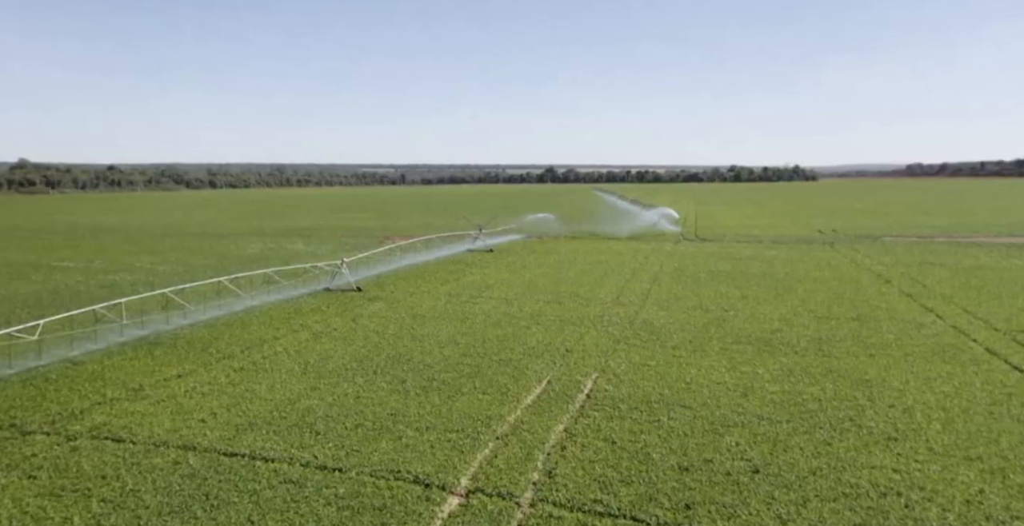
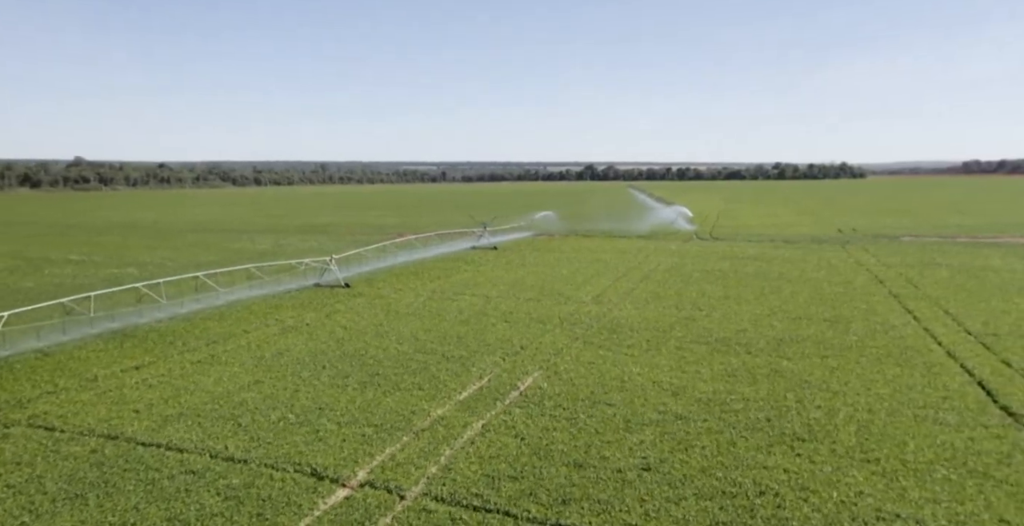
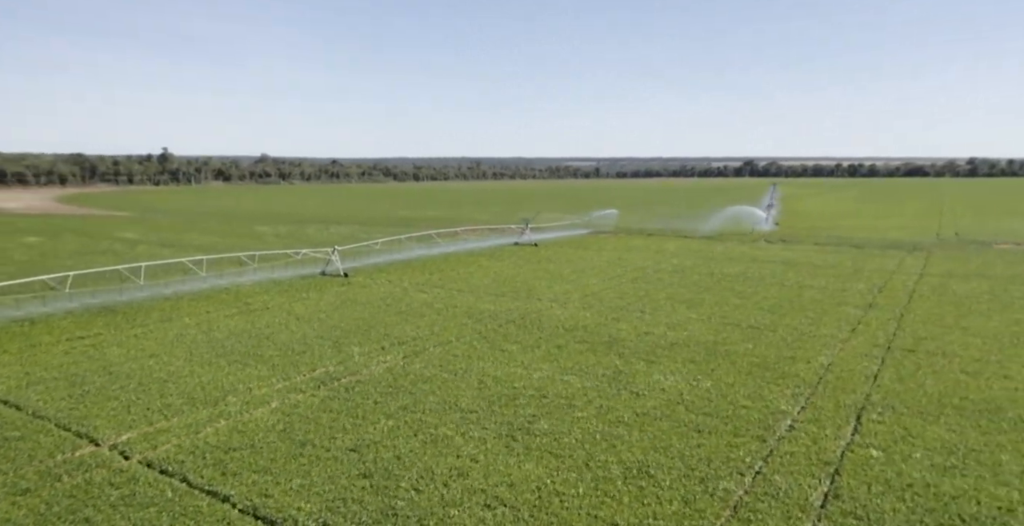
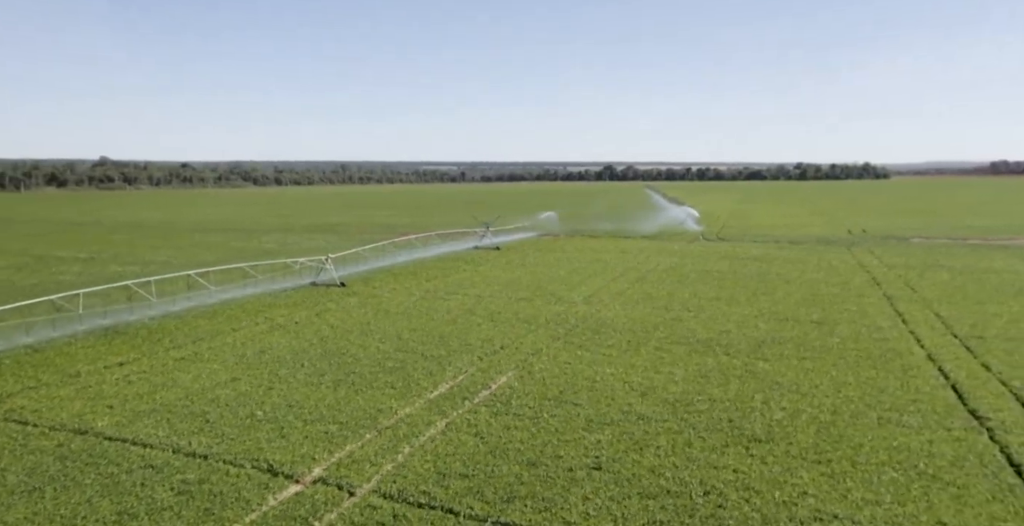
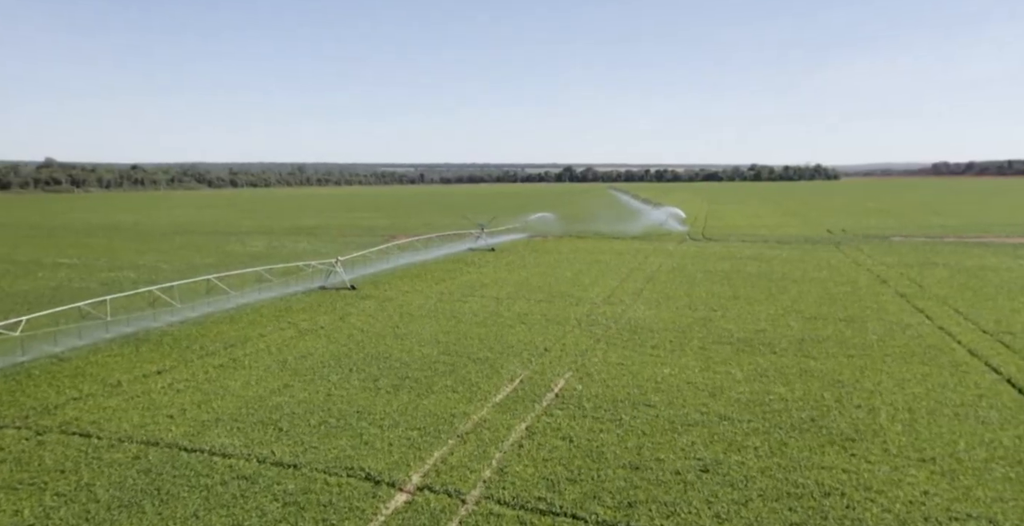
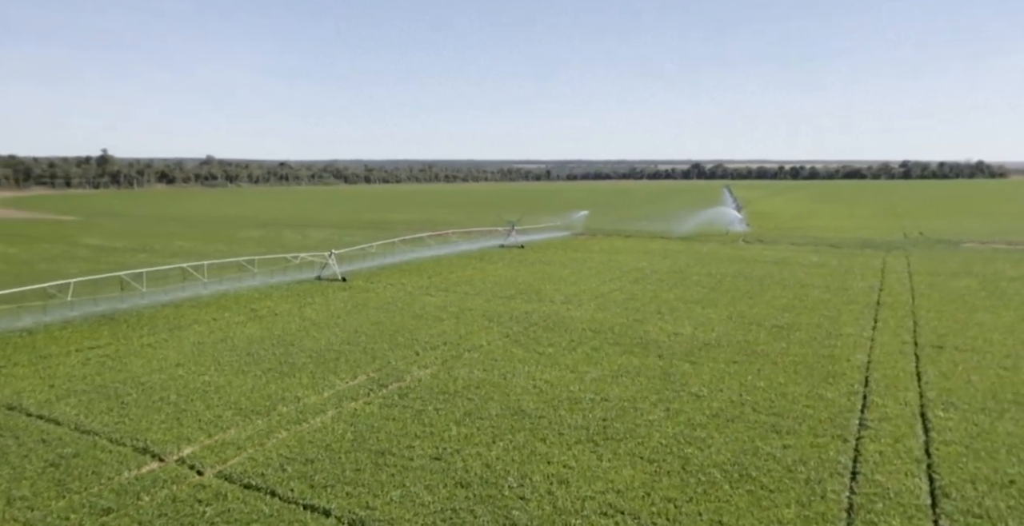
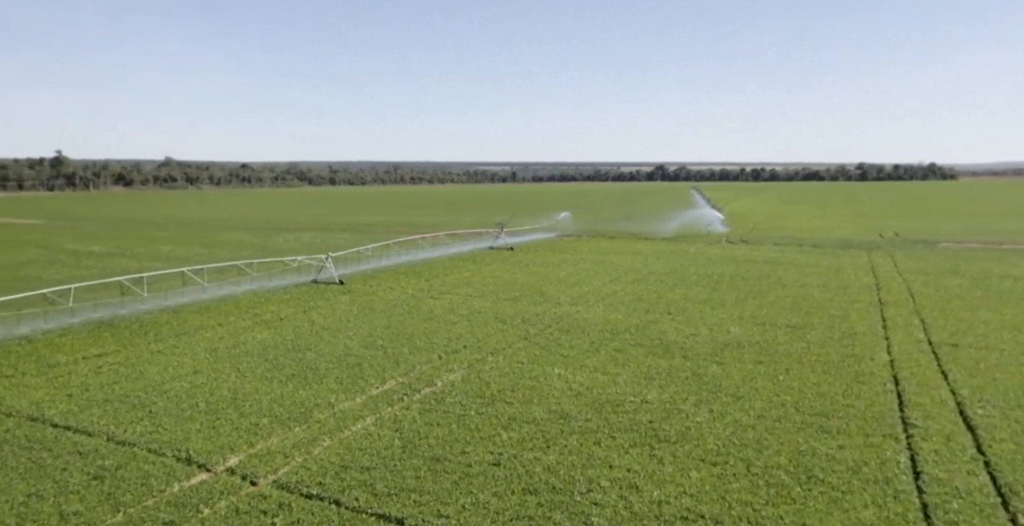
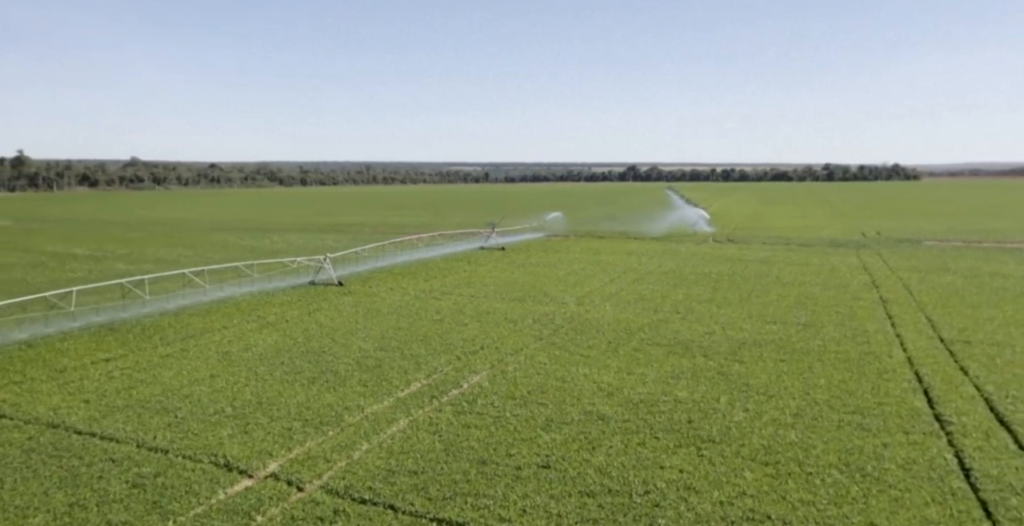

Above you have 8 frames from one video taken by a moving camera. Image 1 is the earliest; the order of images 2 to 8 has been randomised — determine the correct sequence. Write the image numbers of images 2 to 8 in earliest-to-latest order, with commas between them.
5, 2, 4, 8, 7, 6, 3
